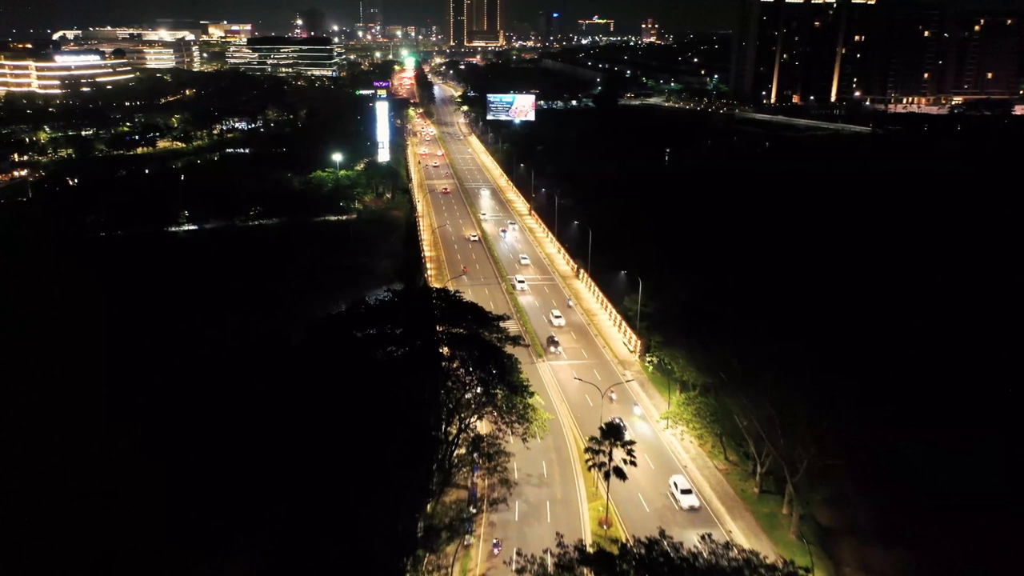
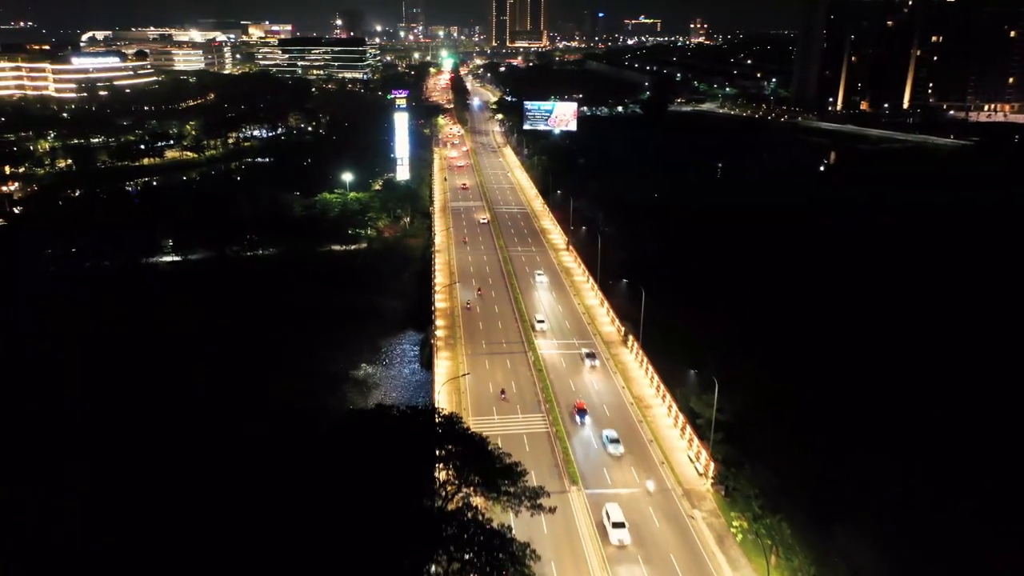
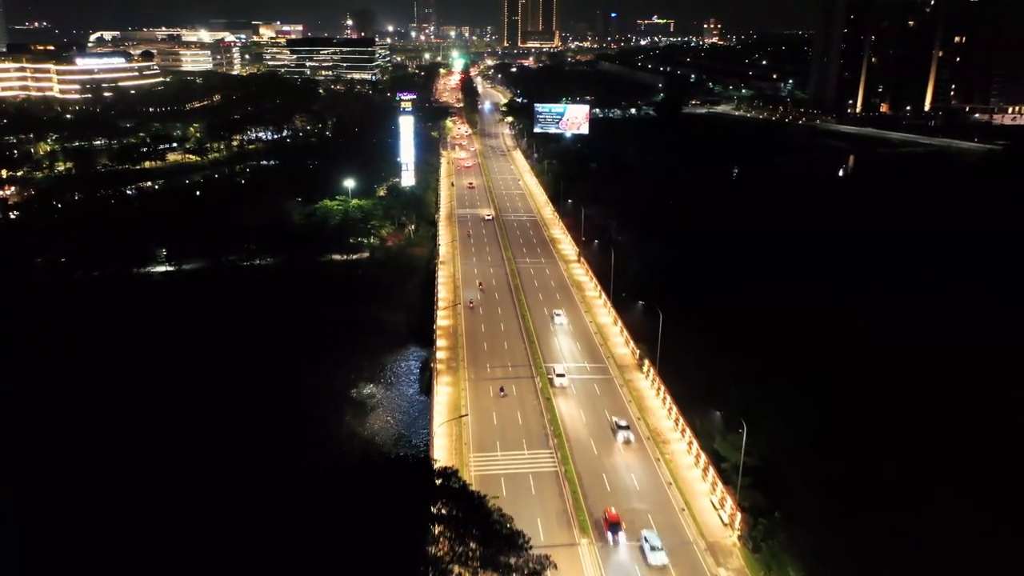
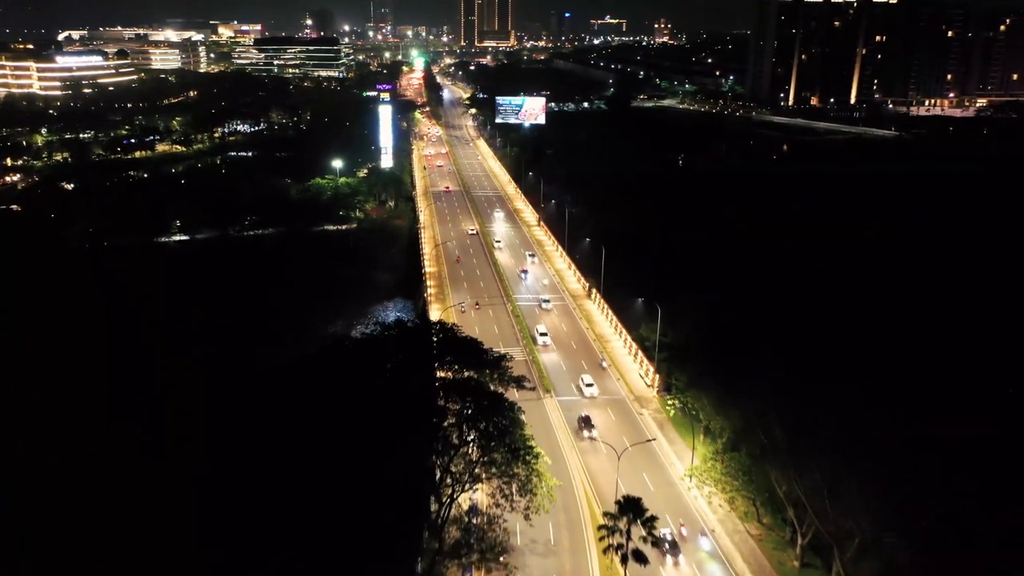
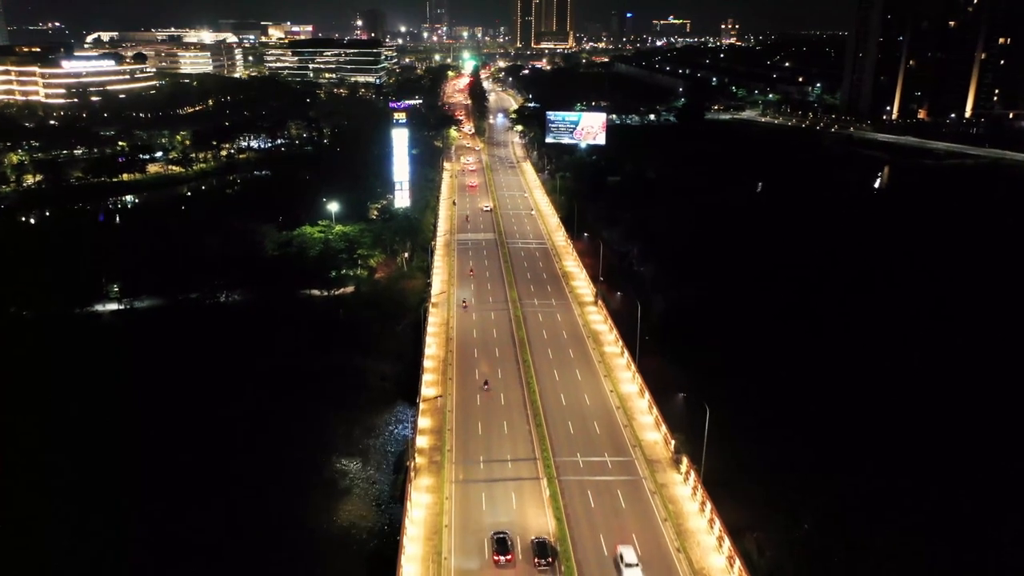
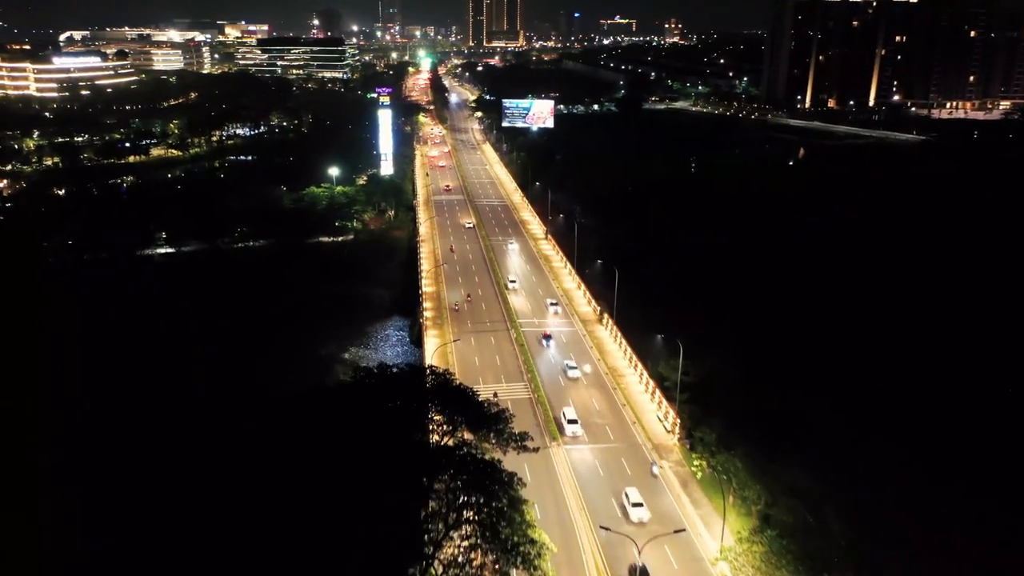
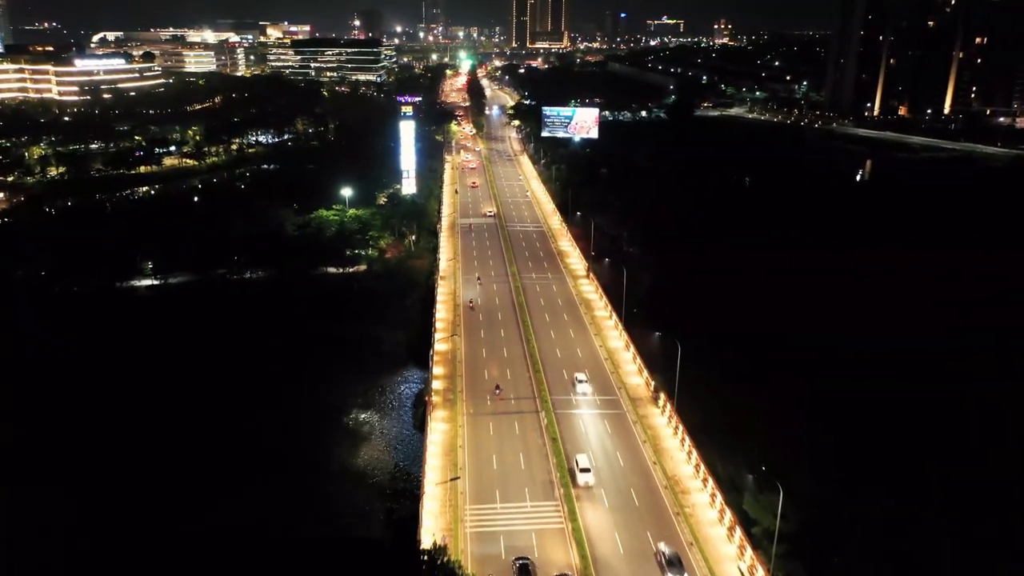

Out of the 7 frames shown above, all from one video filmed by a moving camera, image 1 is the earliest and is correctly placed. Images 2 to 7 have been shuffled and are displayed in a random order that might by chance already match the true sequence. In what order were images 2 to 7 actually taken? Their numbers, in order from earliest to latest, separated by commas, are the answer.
4, 6, 2, 3, 7, 5
